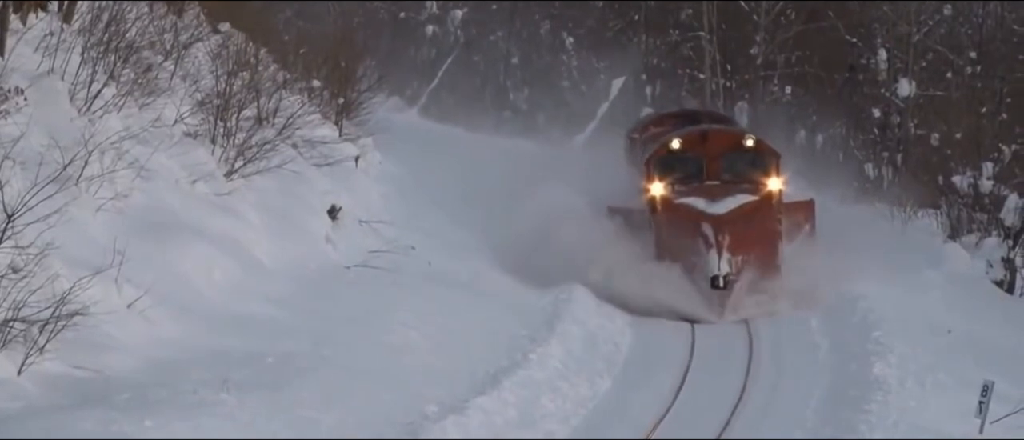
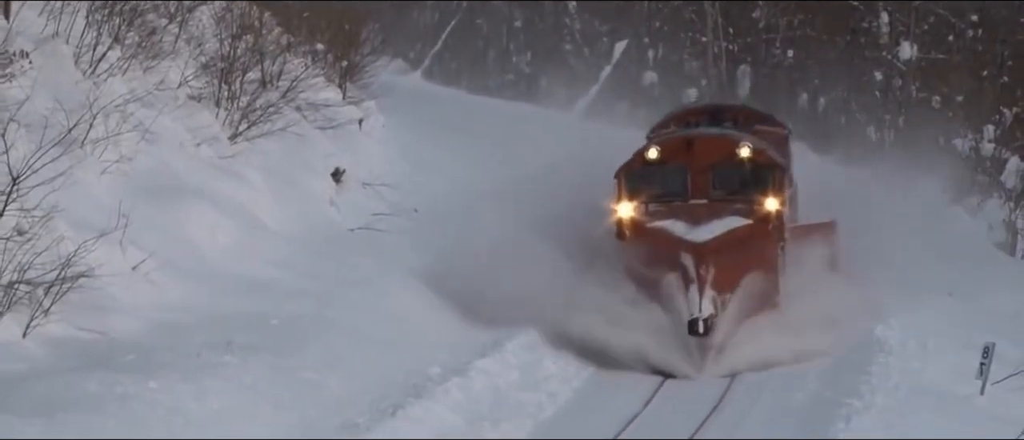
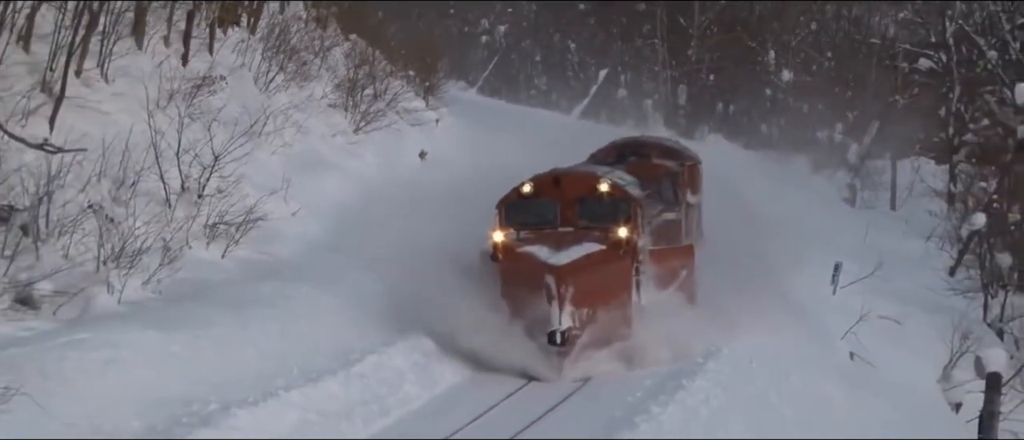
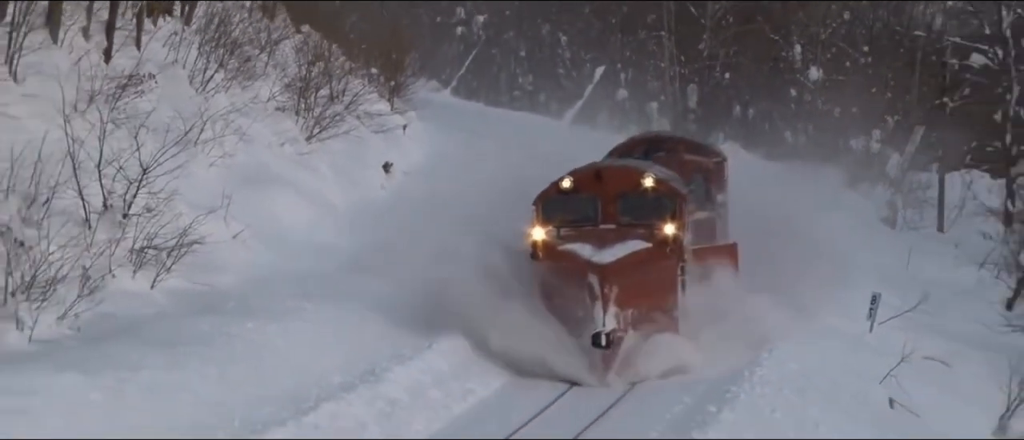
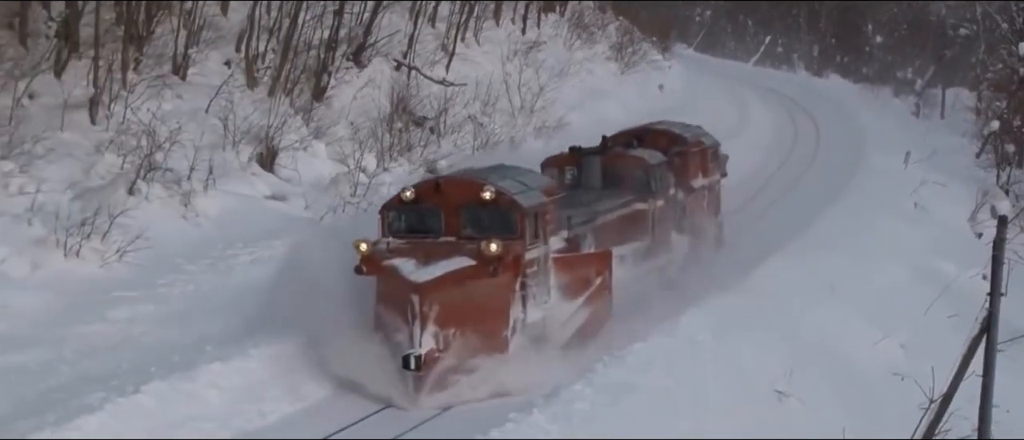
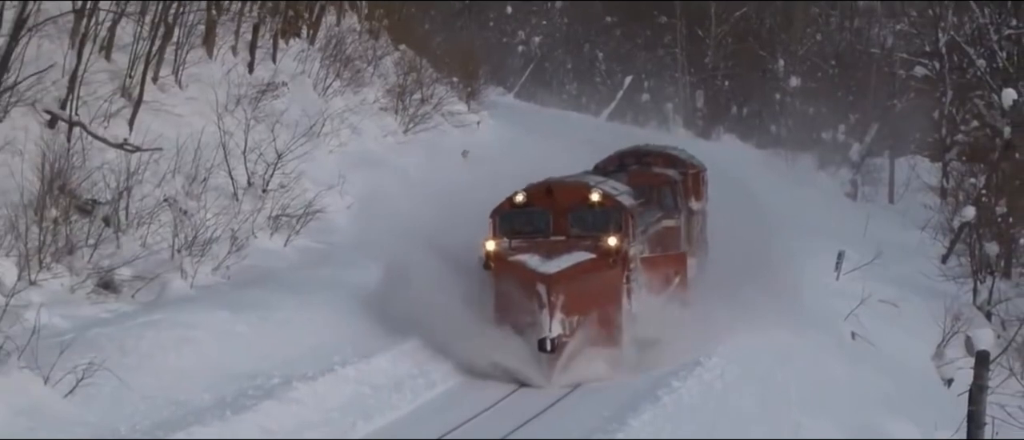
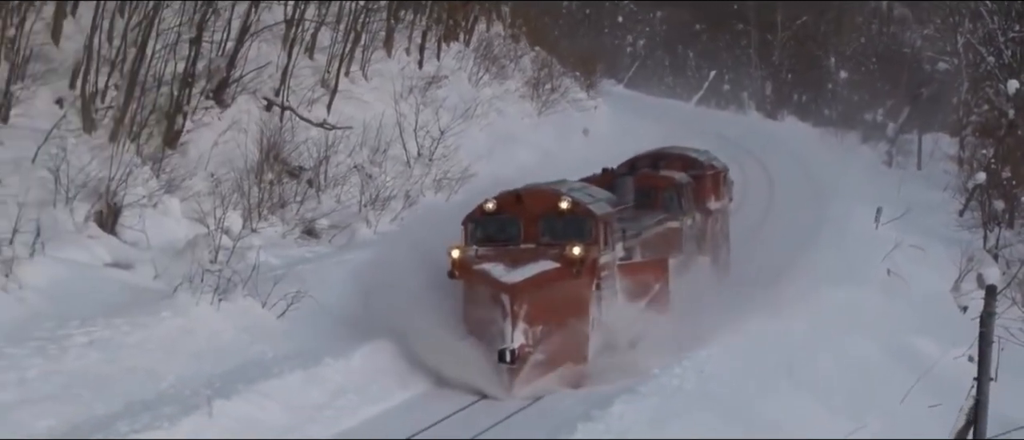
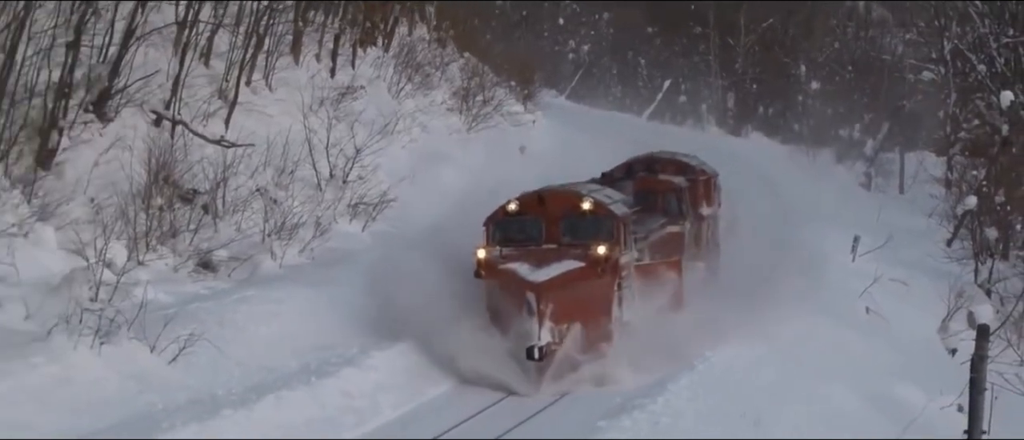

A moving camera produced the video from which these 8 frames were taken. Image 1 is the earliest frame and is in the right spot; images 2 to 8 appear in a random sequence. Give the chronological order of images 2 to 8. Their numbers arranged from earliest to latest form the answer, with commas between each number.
2, 4, 3, 6, 8, 7, 5
